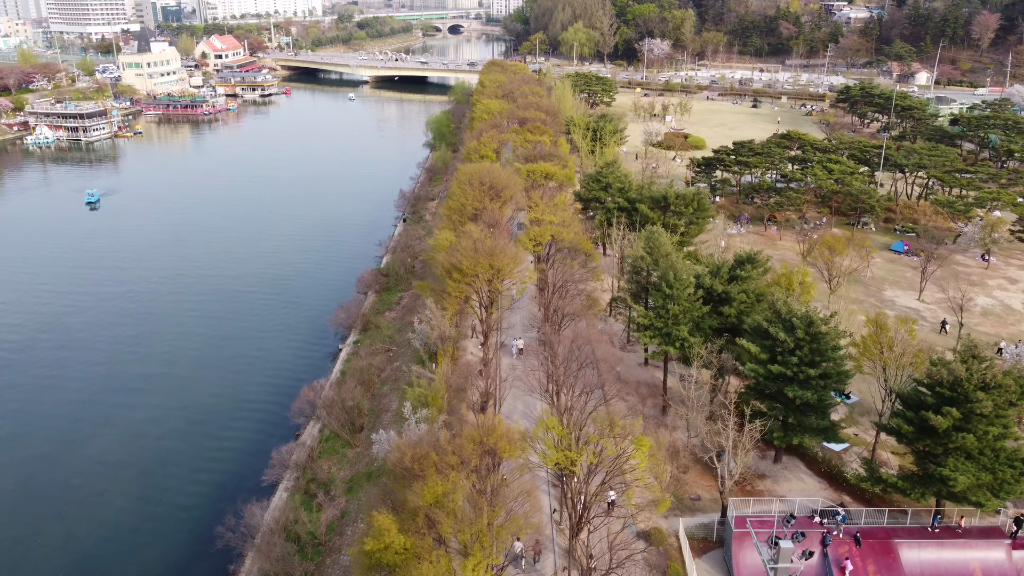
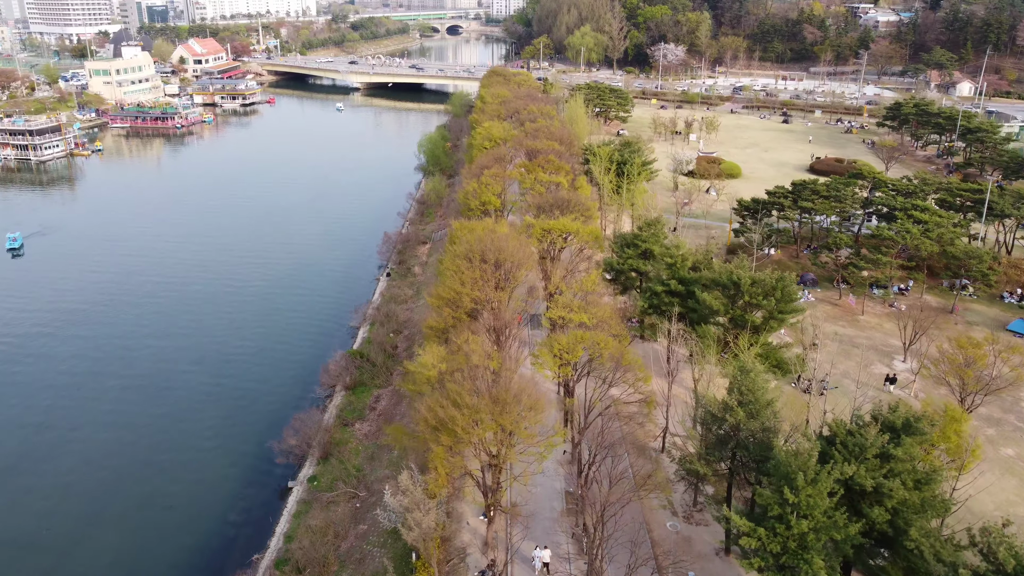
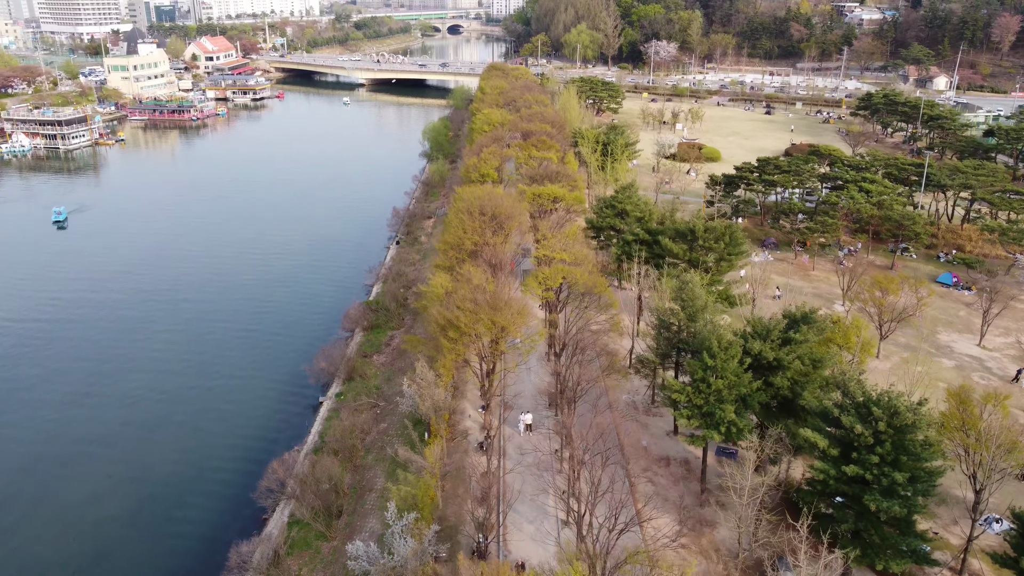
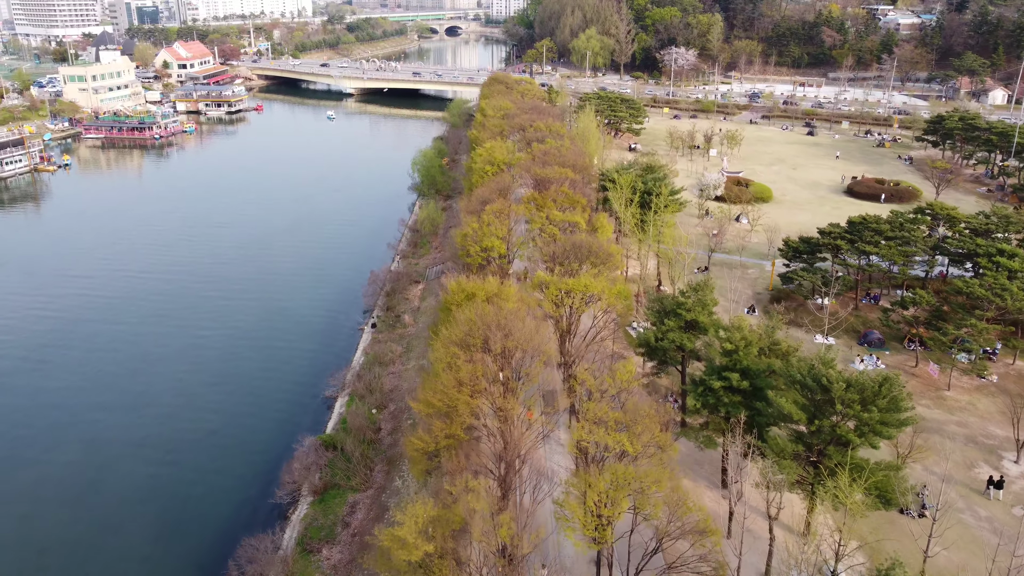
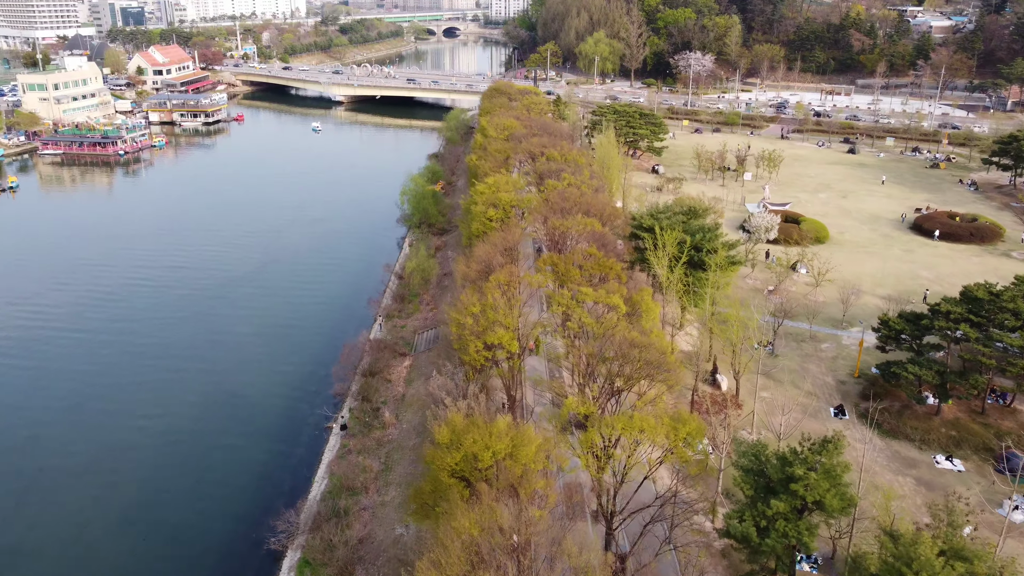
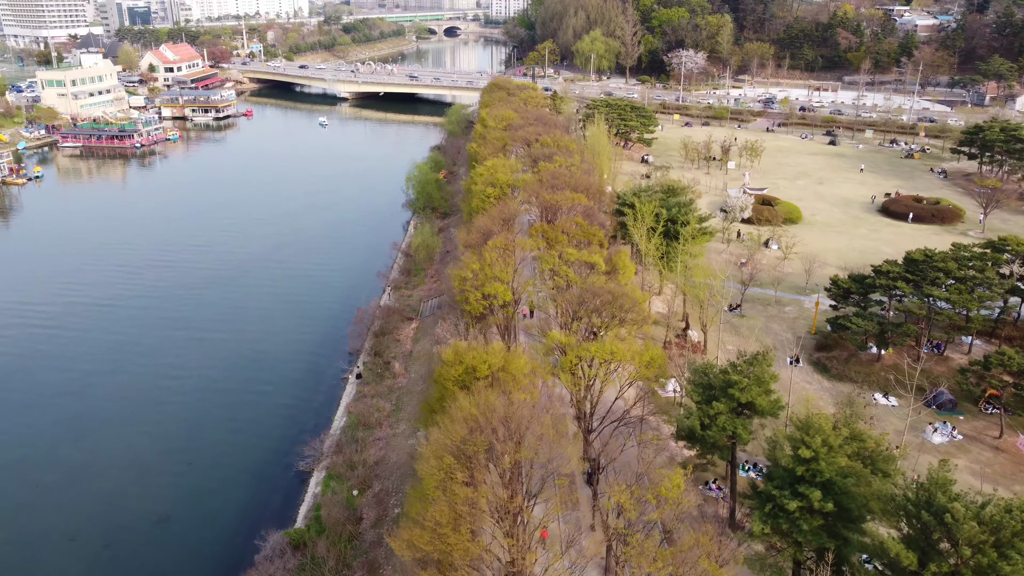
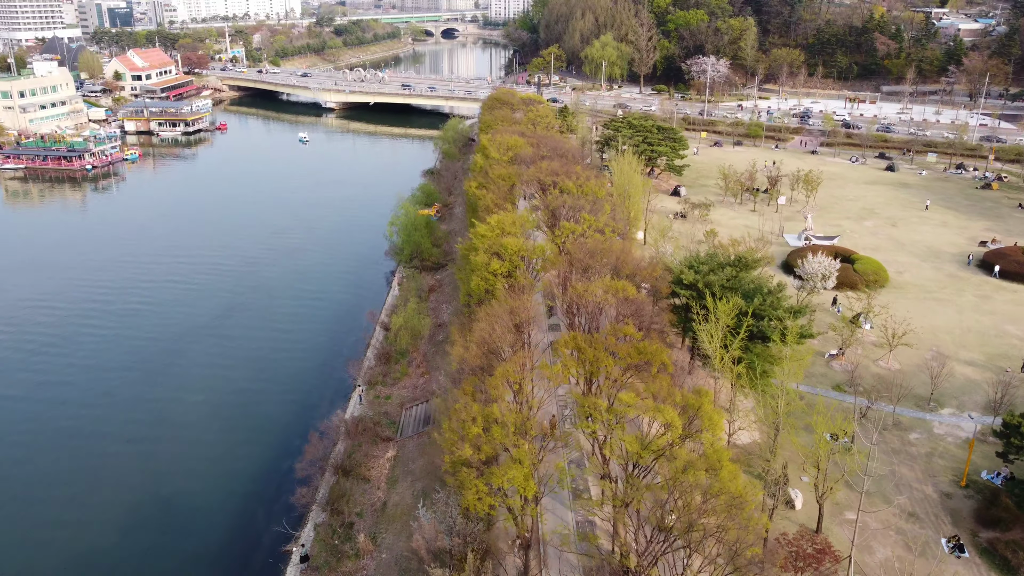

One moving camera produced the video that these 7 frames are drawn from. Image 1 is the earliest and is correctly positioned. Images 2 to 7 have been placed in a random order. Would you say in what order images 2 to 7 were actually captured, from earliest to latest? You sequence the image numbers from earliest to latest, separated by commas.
3, 2, 4, 6, 5, 7
